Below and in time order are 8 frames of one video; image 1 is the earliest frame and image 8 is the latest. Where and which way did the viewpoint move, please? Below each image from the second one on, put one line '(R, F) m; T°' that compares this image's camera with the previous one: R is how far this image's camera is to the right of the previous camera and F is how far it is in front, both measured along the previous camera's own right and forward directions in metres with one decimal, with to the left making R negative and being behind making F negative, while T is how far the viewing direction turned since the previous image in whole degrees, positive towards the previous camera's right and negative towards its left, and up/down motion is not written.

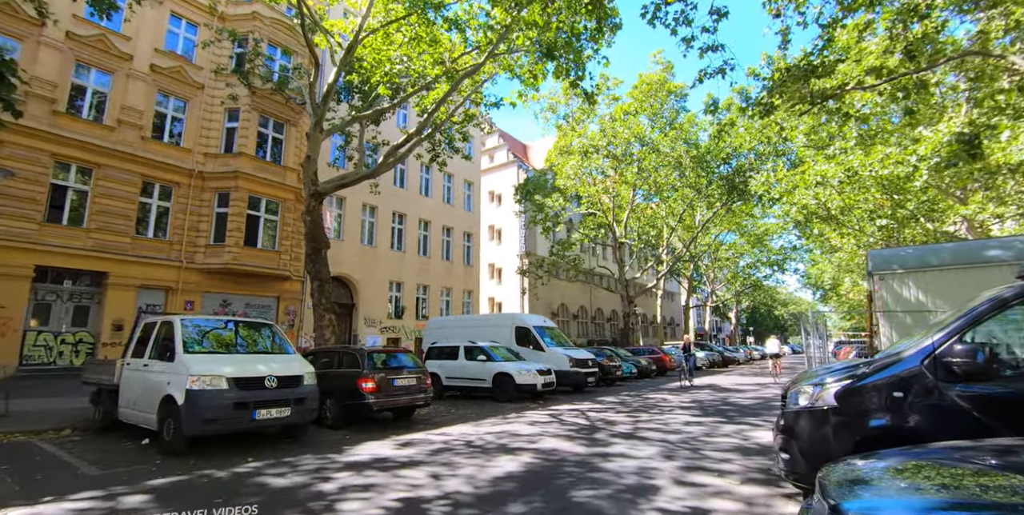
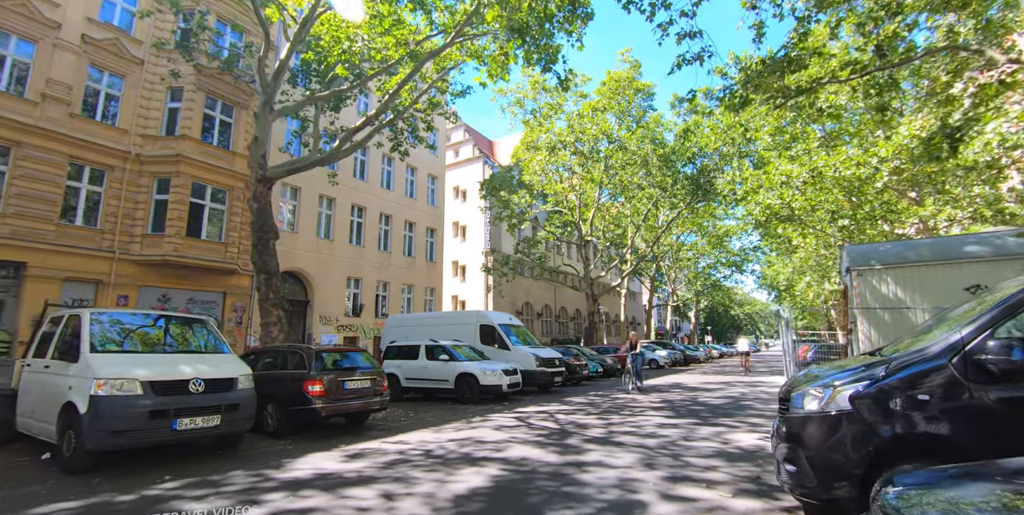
(0.0, +0.6) m; +4°
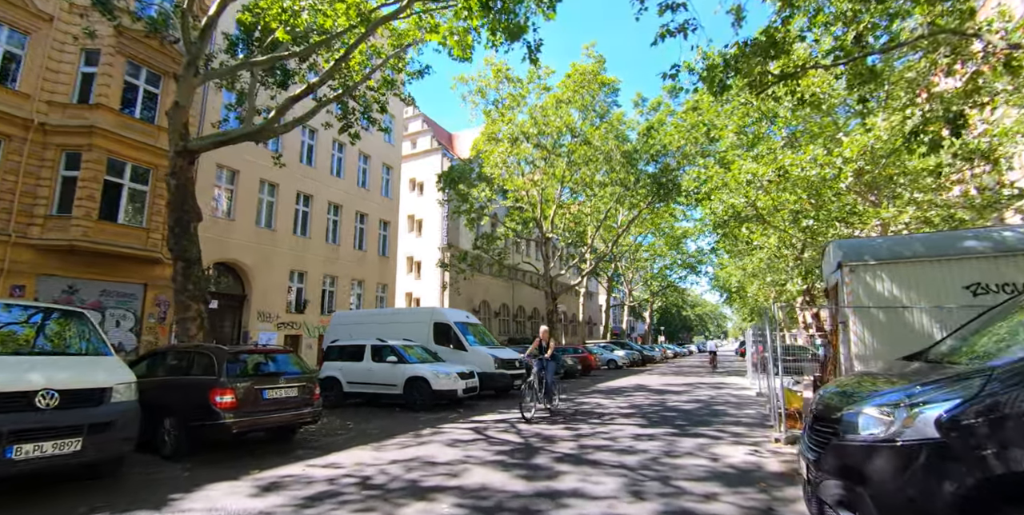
(0.0, +1.0) m; +5°
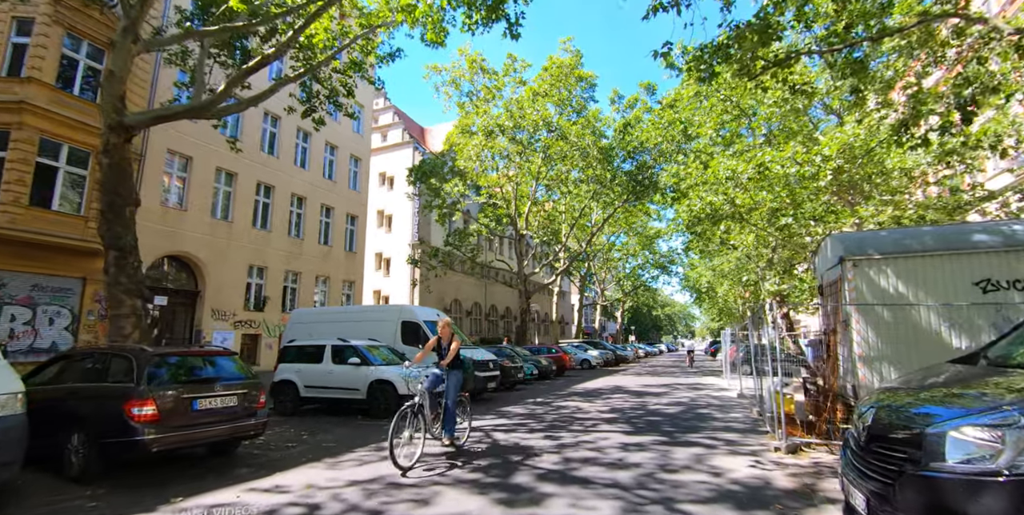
(-0.1, +0.7) m; +3°
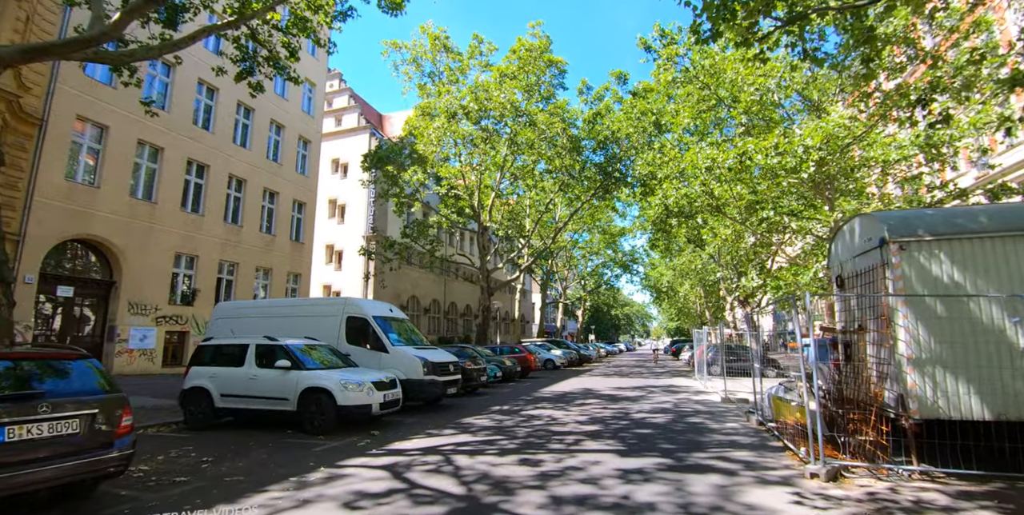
(-0.1, +1.5) m; +4°
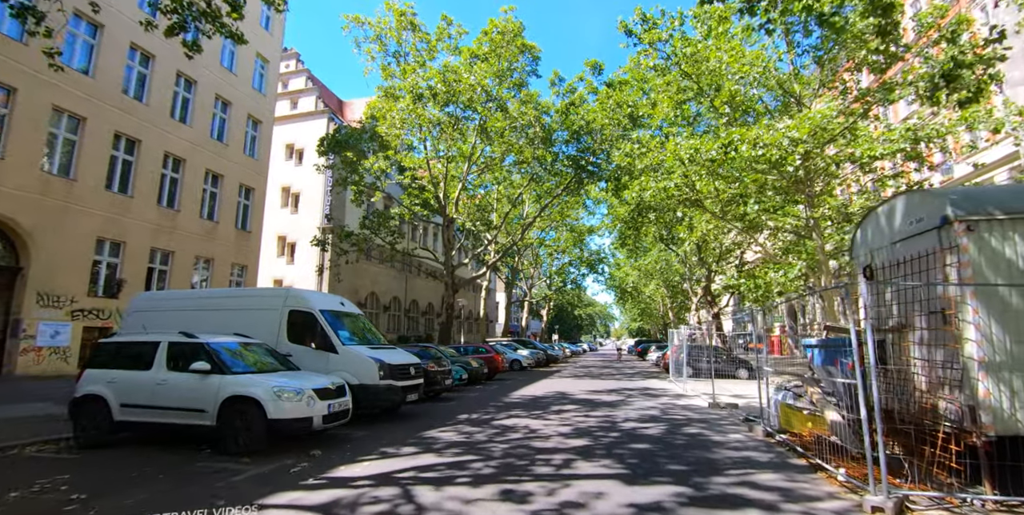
(-0.2, +1.2) m; +4°
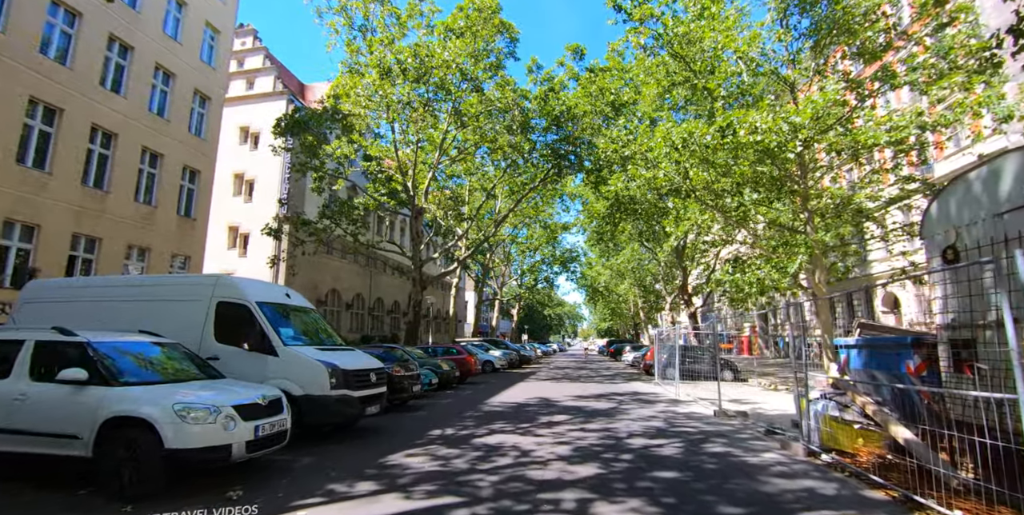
(-0.2, +1.4) m; +3°
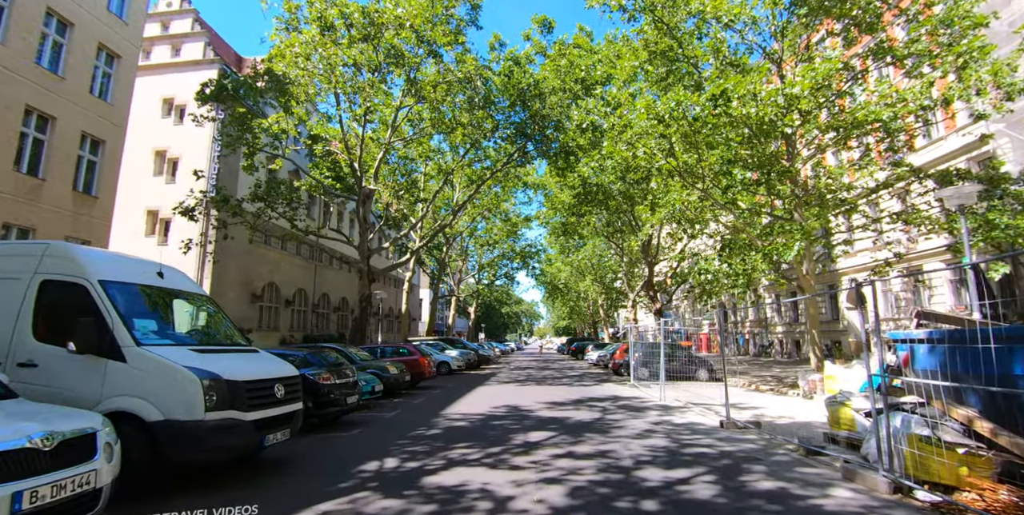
(-0.1, +1.9) m; +5°
